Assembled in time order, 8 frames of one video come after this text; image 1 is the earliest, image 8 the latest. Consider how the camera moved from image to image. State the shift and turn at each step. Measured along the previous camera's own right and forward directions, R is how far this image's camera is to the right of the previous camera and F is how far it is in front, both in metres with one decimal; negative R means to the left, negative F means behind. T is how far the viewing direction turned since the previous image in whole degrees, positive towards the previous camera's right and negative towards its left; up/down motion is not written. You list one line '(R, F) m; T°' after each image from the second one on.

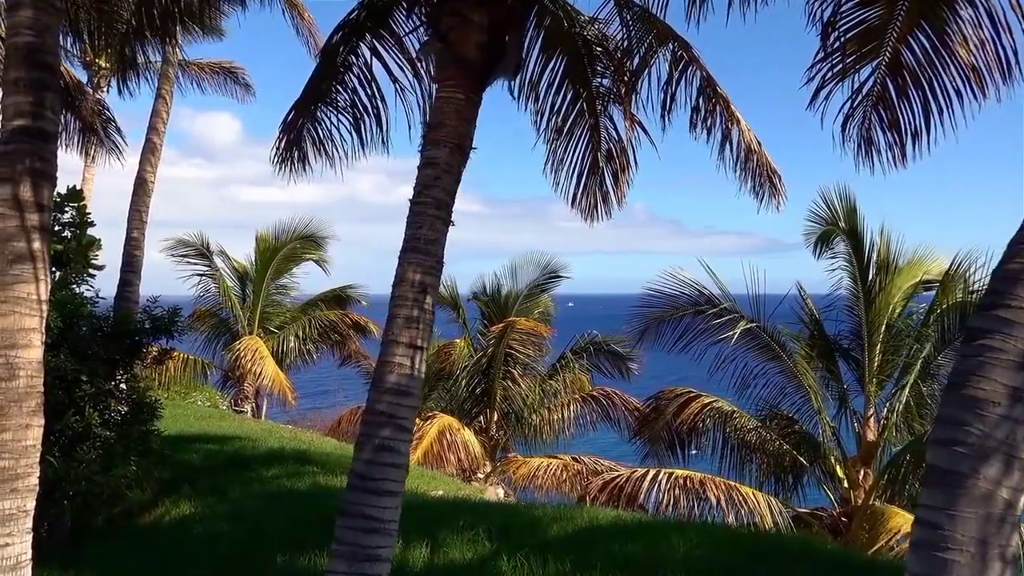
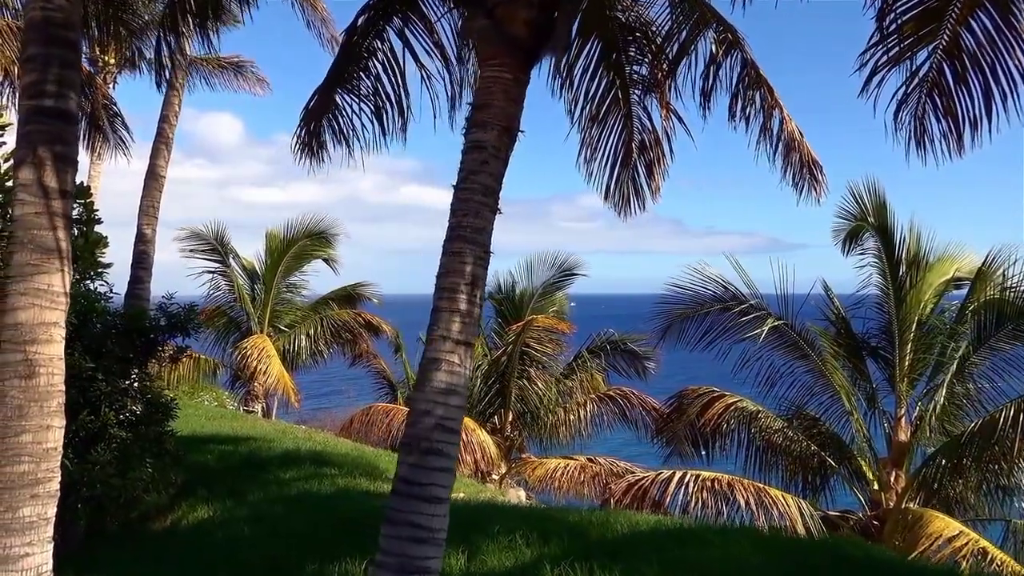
(-0.2, +0.3) m; 0°
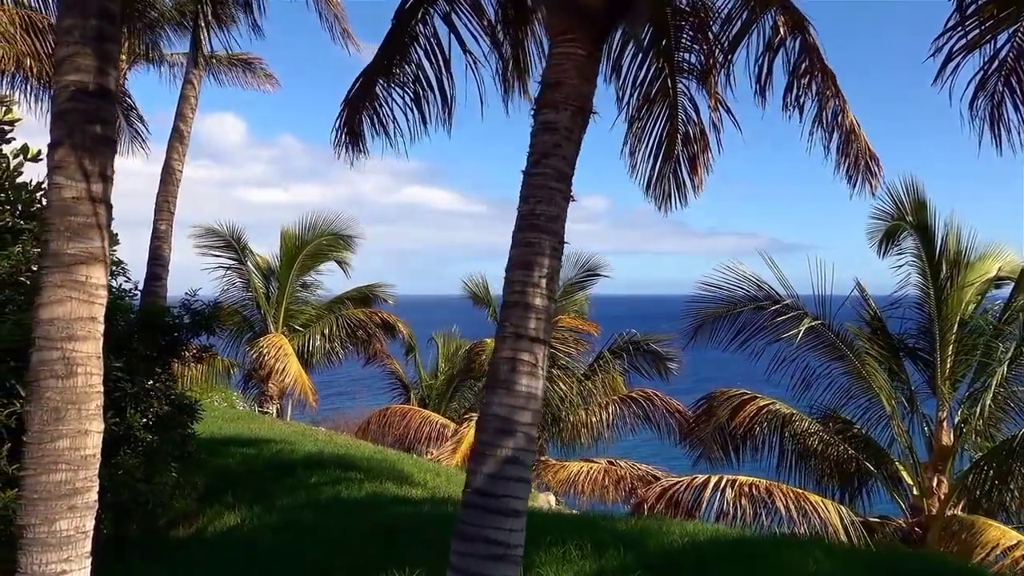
(-0.3, +0.3) m; 0°
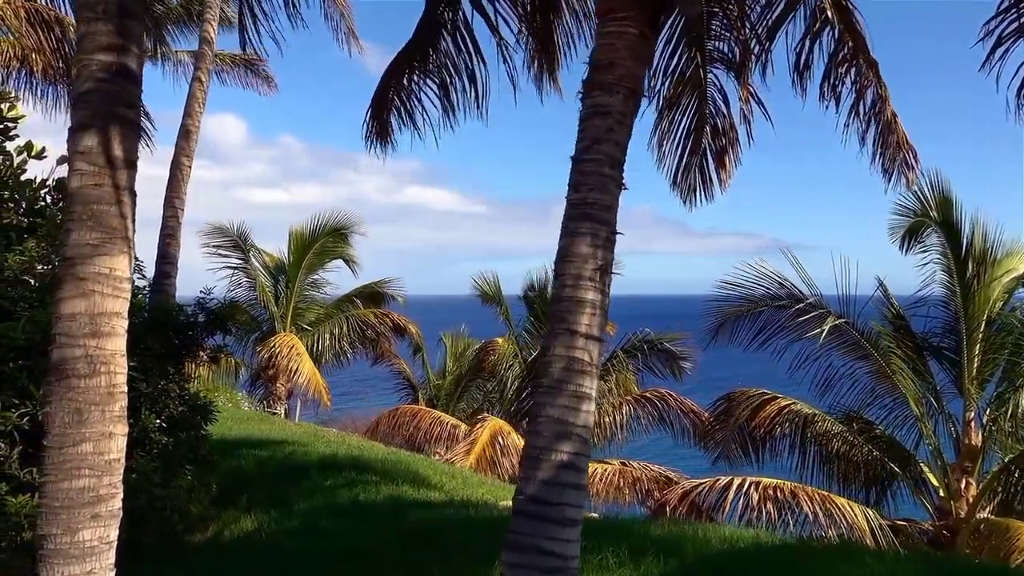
(-0.2, +0.2) m; 0°
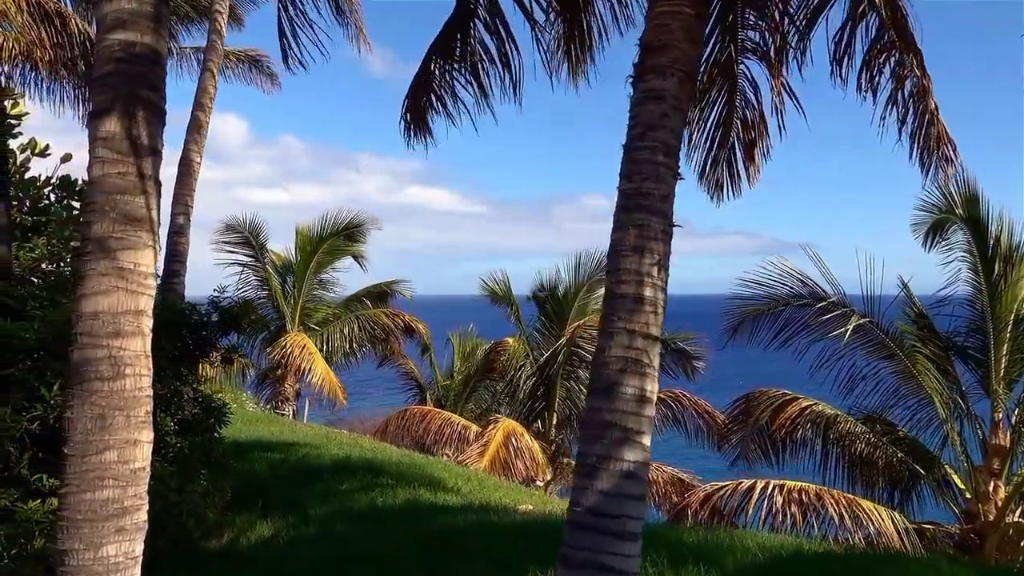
(-0.2, +0.2) m; 0°
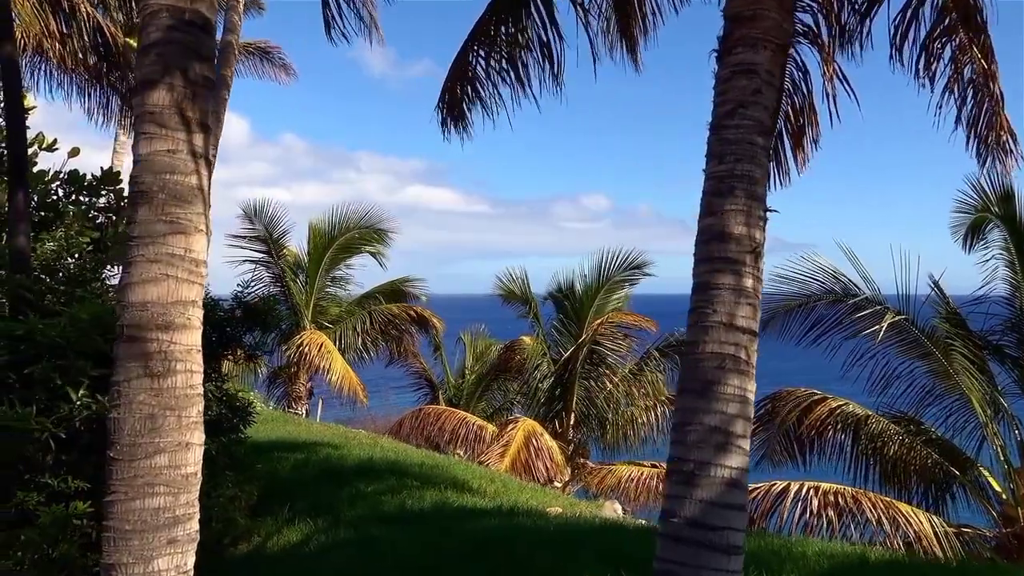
(-0.3, +0.2) m; 0°
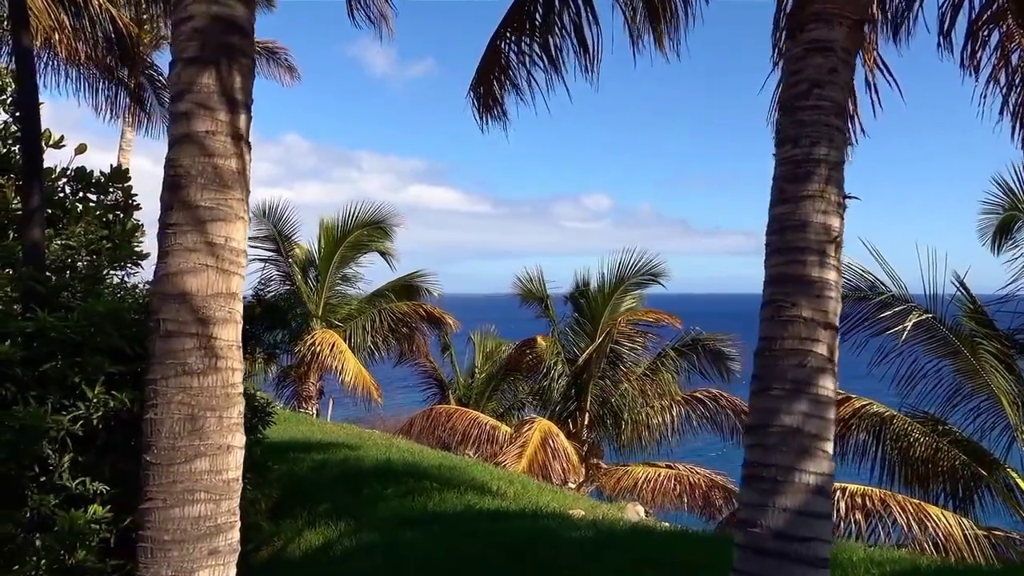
(-0.2, +0.2) m; 0°
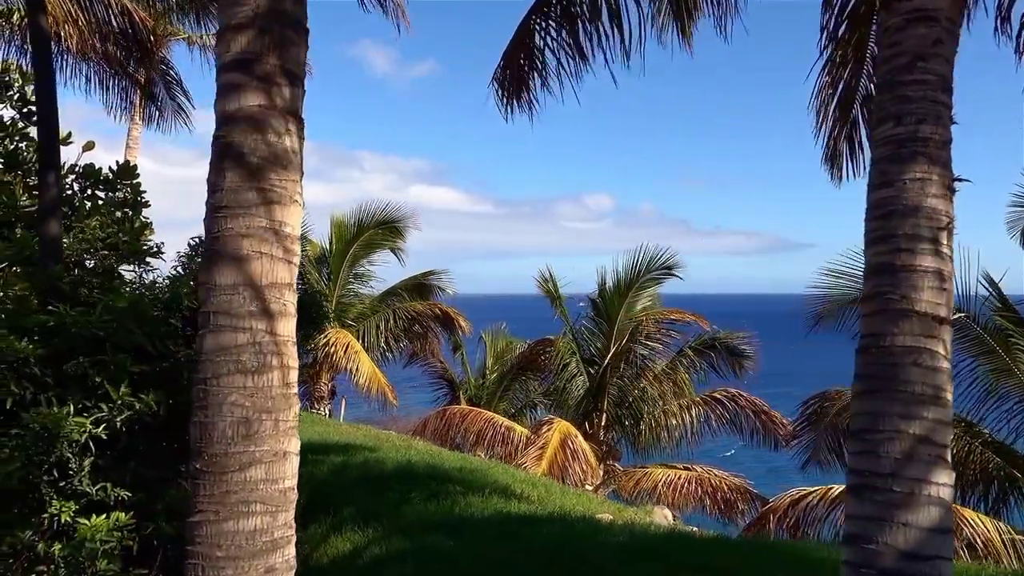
(-0.2, +0.2) m; 0°
